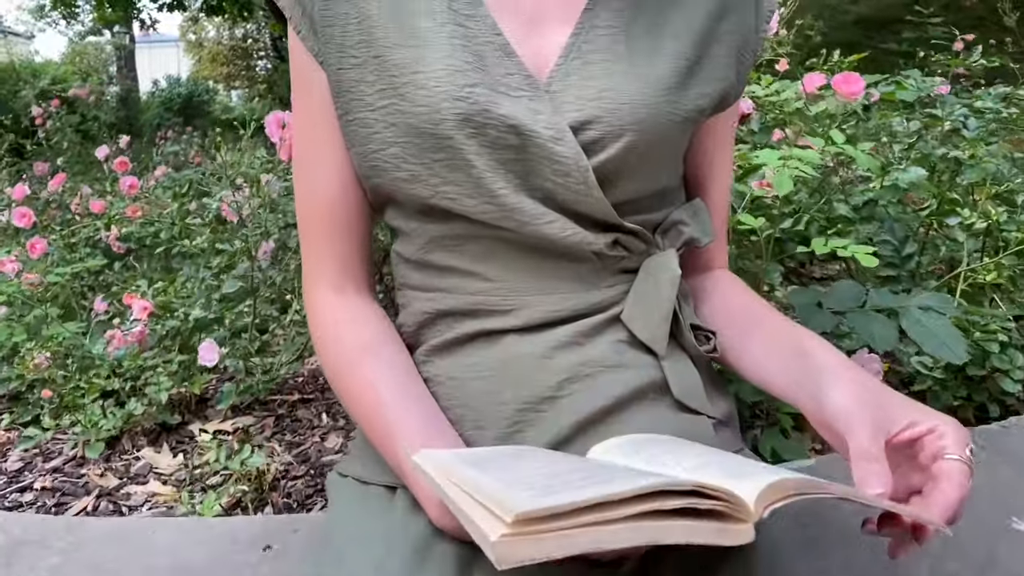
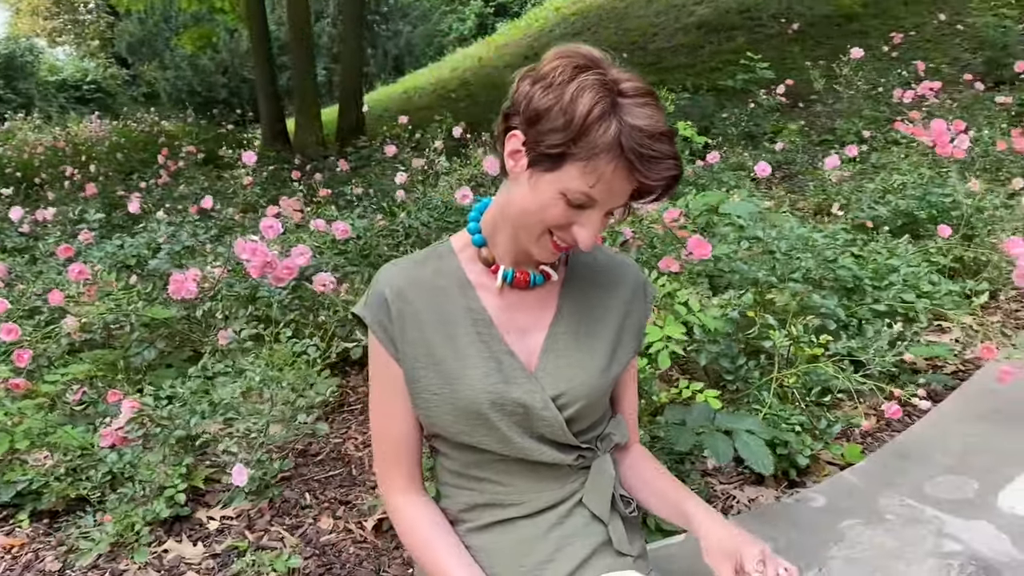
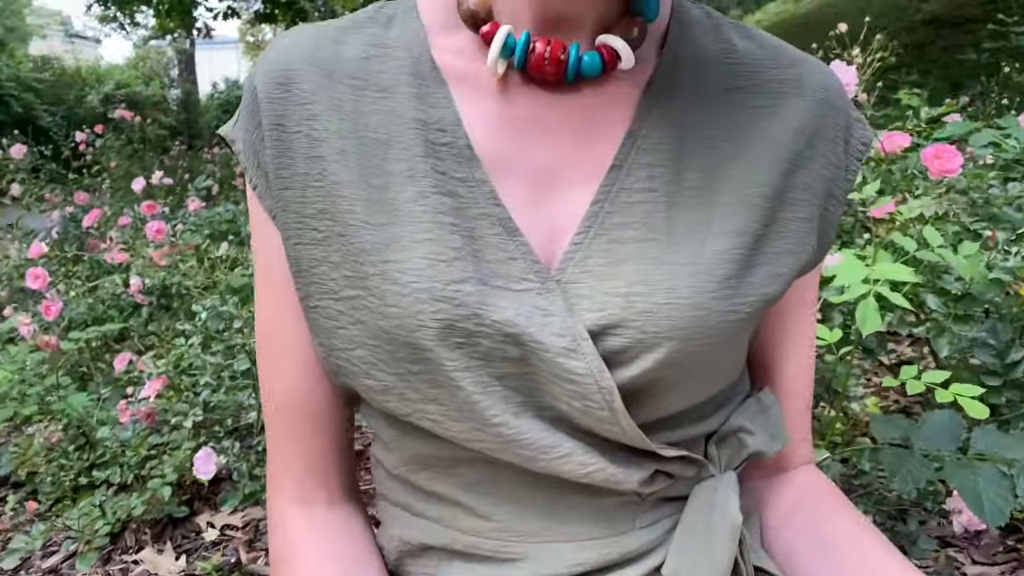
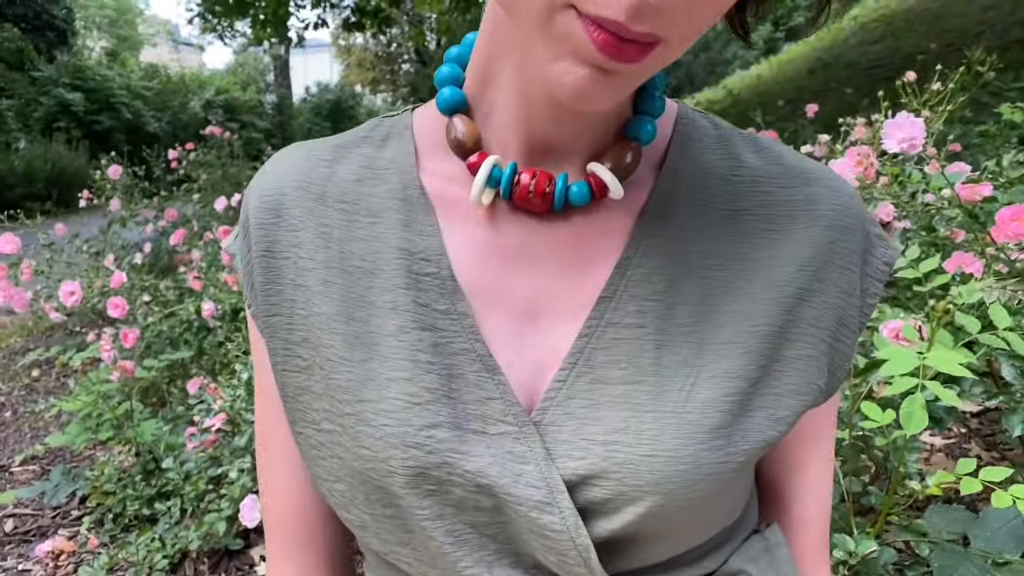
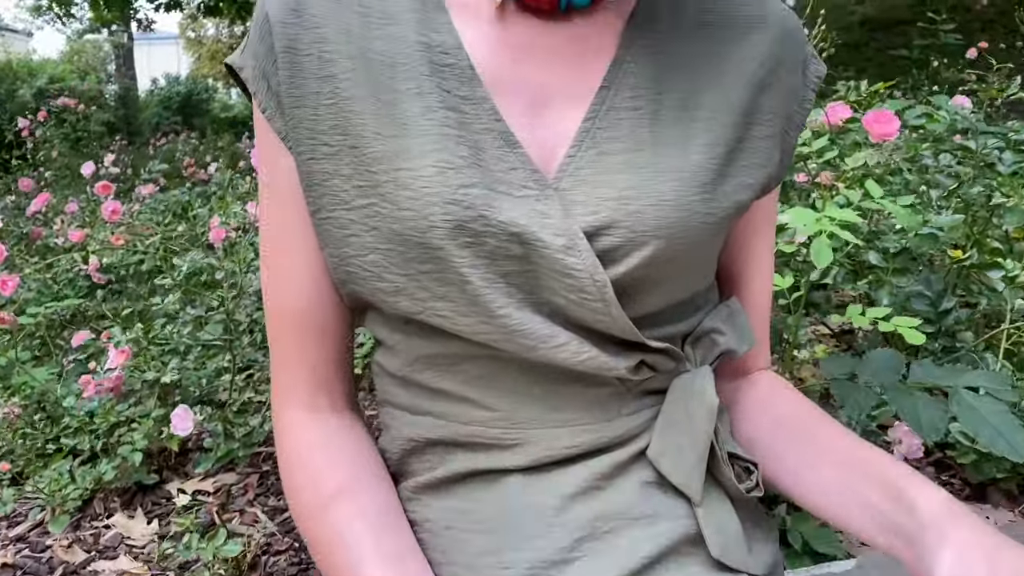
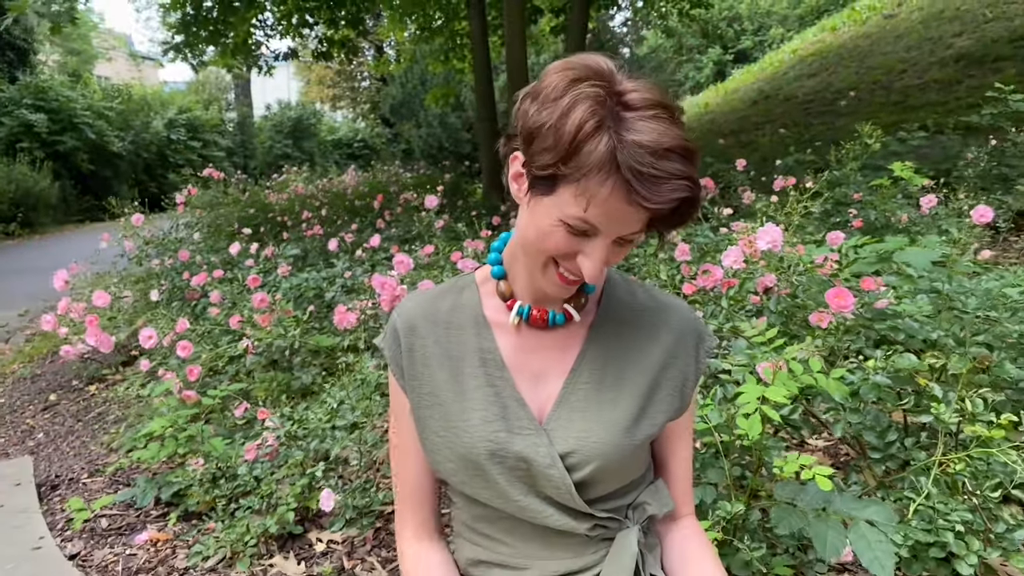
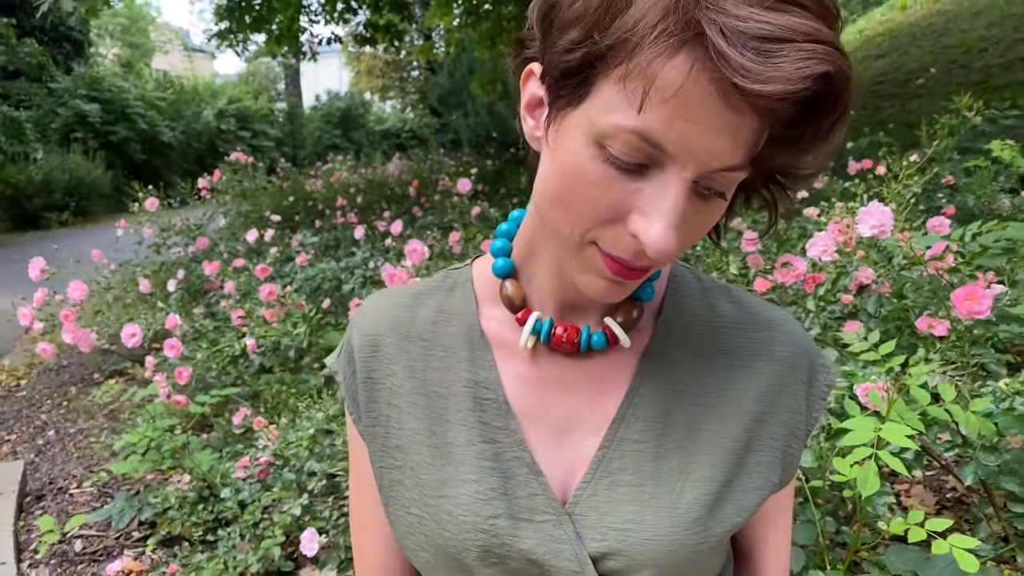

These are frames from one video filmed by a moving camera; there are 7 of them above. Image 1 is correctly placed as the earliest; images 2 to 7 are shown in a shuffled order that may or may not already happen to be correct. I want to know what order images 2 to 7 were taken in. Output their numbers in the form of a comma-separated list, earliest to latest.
5, 3, 4, 7, 6, 2
